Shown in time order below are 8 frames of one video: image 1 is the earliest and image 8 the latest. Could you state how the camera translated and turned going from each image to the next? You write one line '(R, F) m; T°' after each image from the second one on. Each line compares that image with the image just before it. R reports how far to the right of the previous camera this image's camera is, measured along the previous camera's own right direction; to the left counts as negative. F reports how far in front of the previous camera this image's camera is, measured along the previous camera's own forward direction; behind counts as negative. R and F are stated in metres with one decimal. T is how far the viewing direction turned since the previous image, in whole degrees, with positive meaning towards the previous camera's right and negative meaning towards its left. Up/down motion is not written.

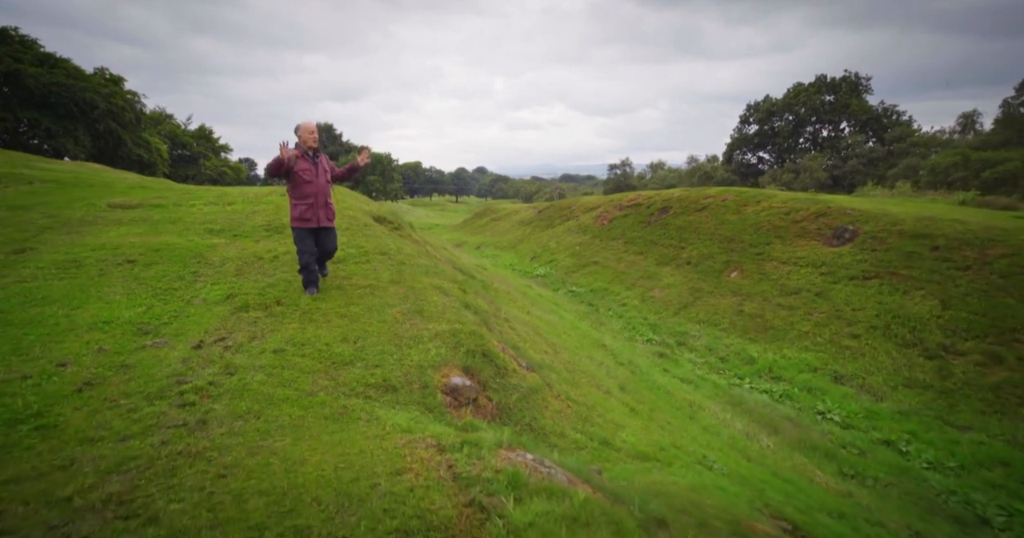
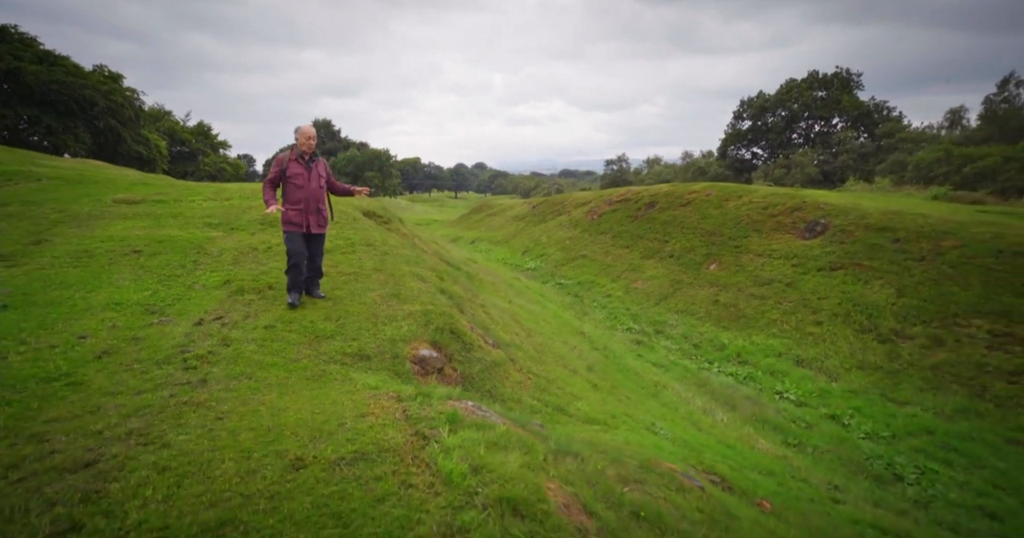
(+0.5, -1.0) m; 0°
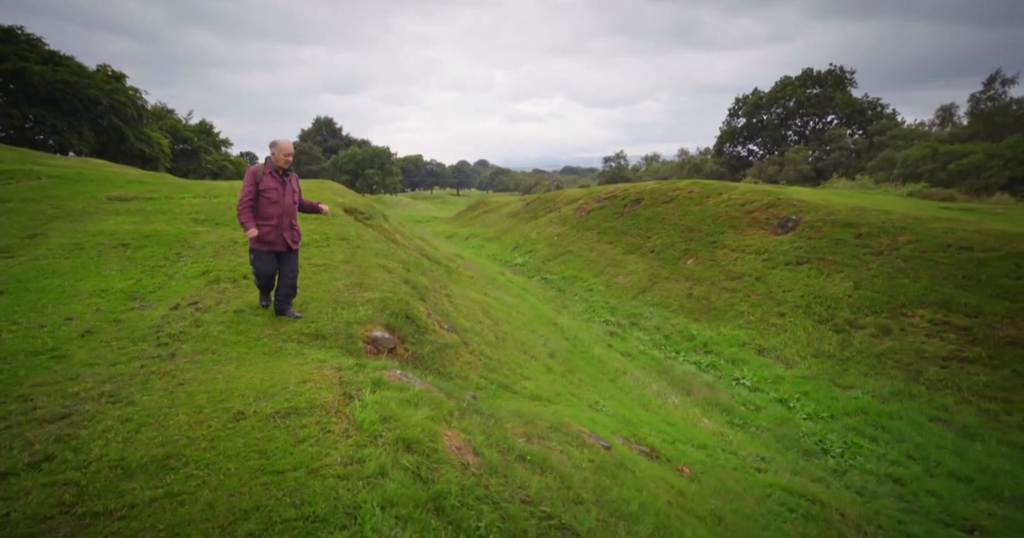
(+0.9, -0.8) m; 0°
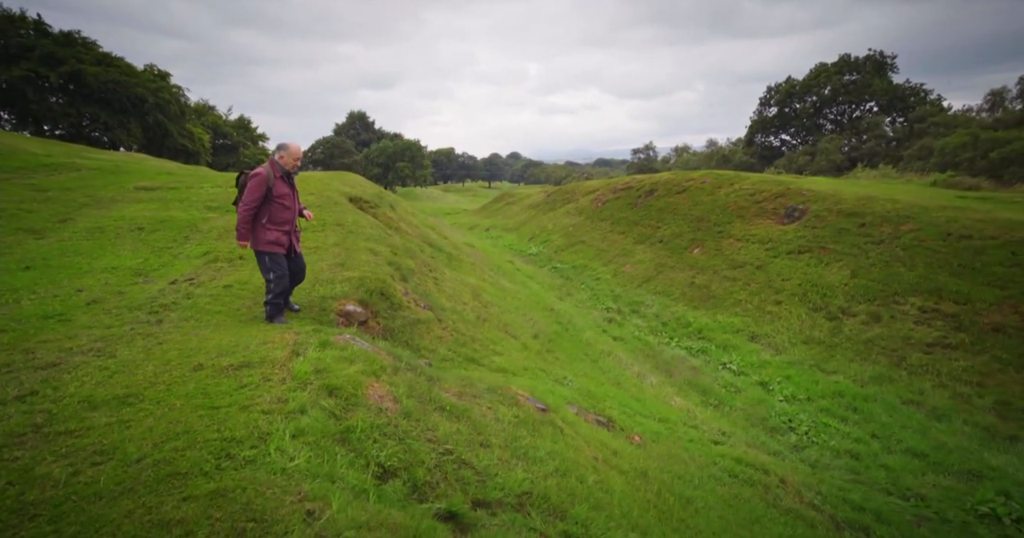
(+1.1, -0.6) m; -3°
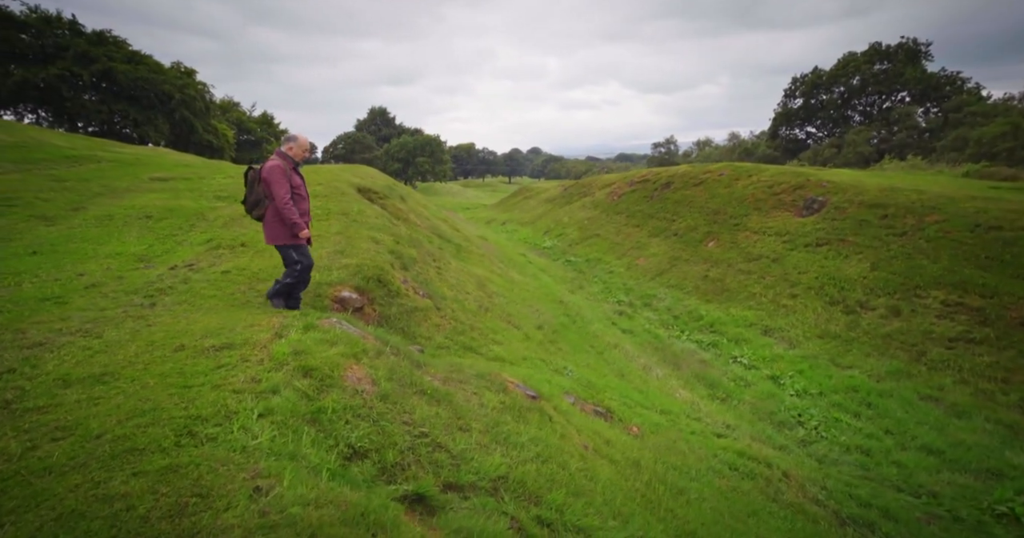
(+0.4, +0.2) m; -2°
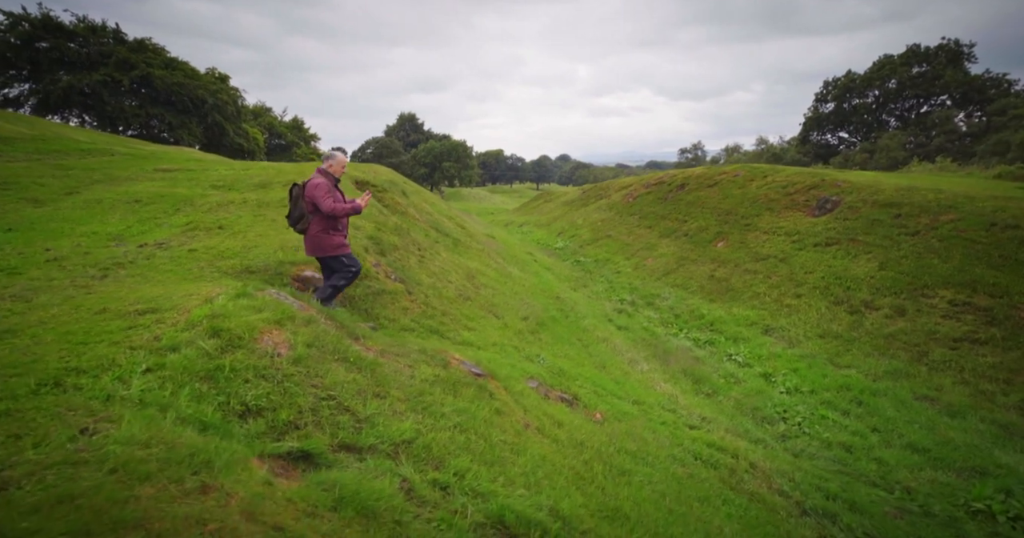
(+1.0, +0.2) m; -3°
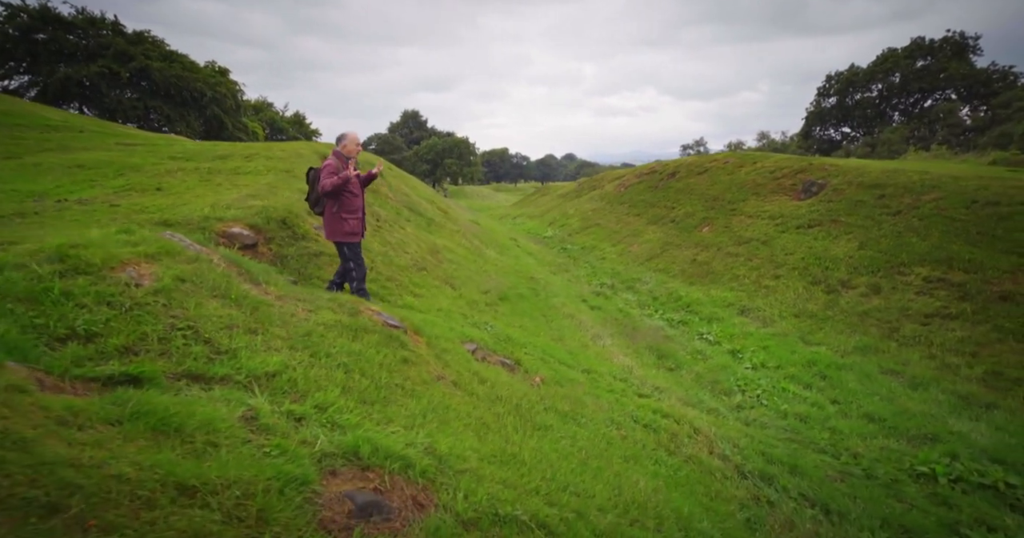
(+1.0, +0.4) m; 0°
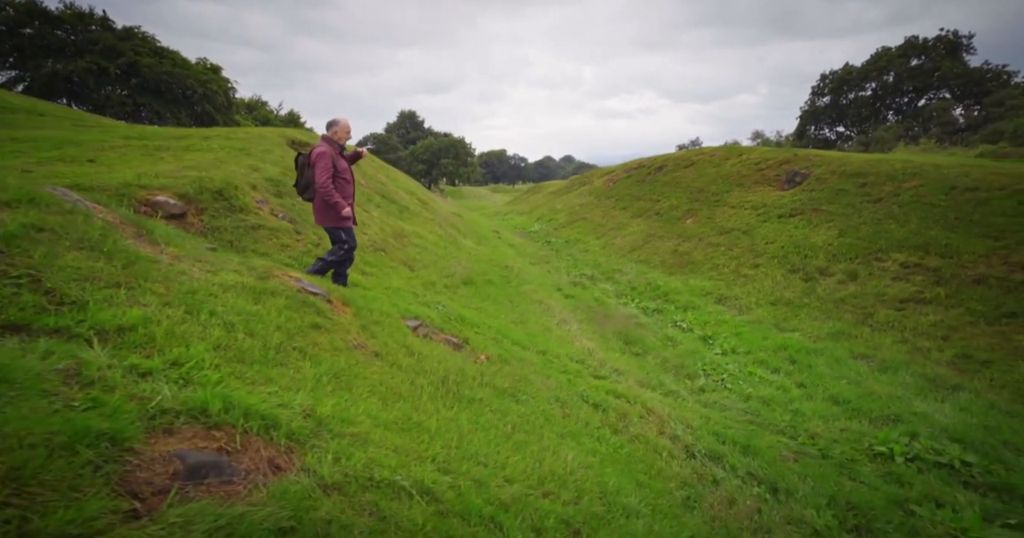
(+0.8, +0.5) m; 0°
